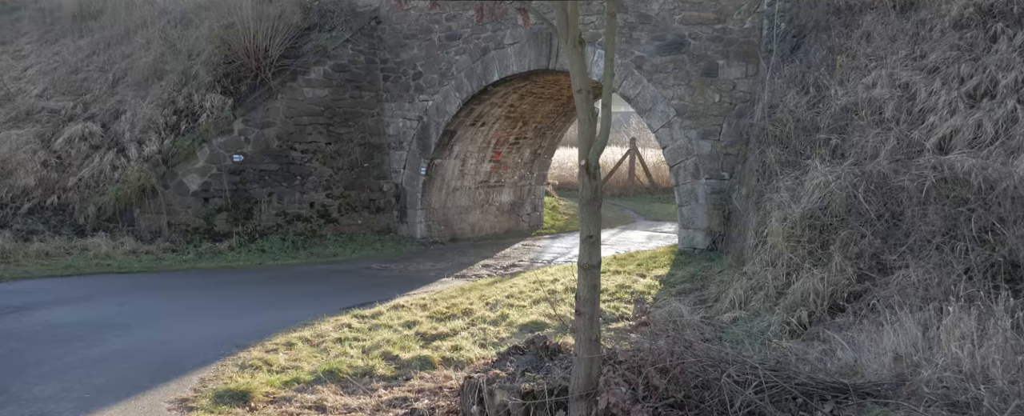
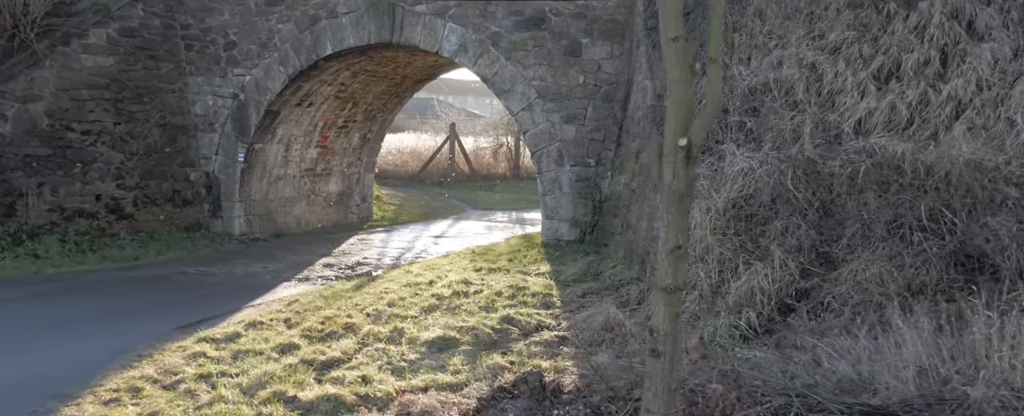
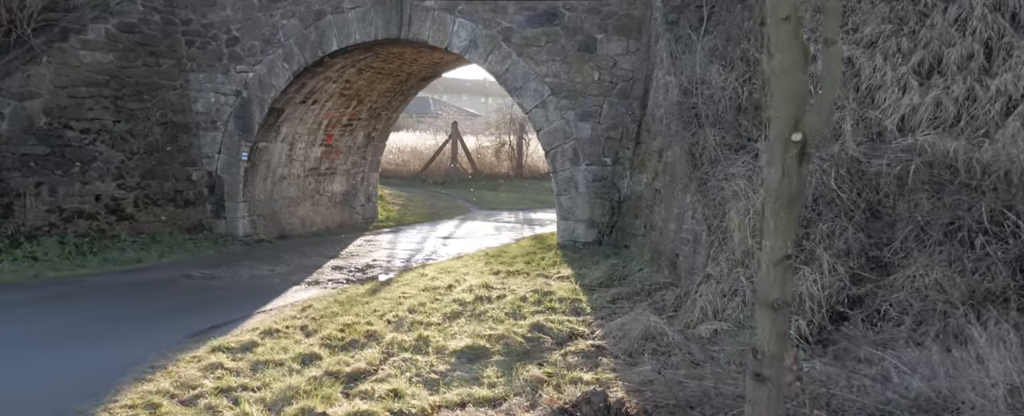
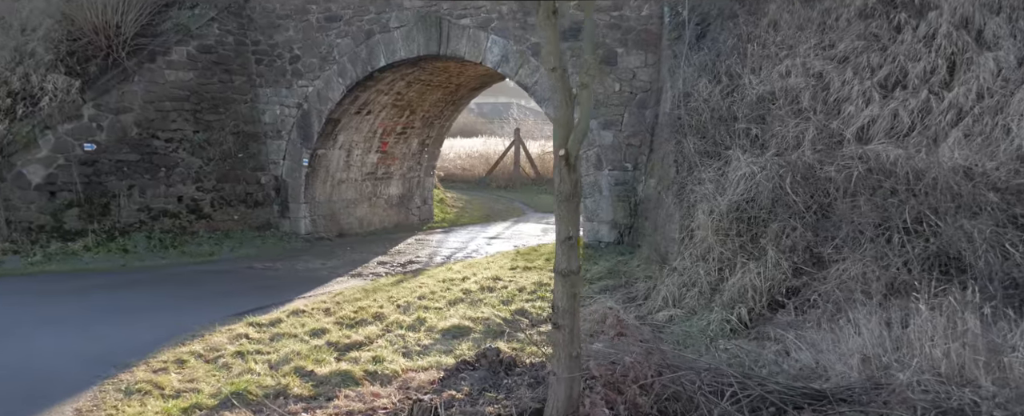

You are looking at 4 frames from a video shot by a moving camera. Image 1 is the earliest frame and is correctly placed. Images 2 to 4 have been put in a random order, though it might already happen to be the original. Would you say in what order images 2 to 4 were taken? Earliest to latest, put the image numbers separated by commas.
4, 2, 3
